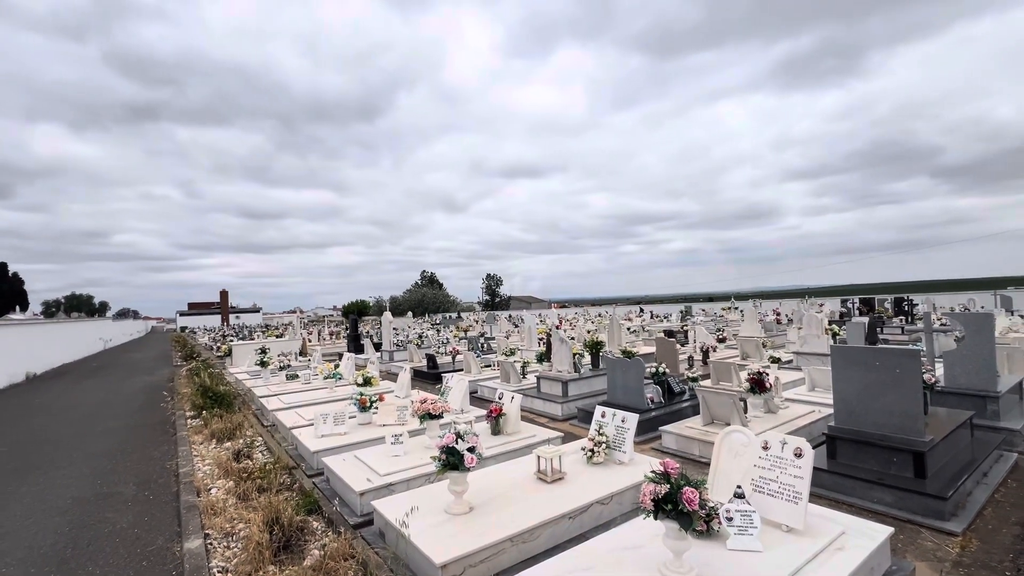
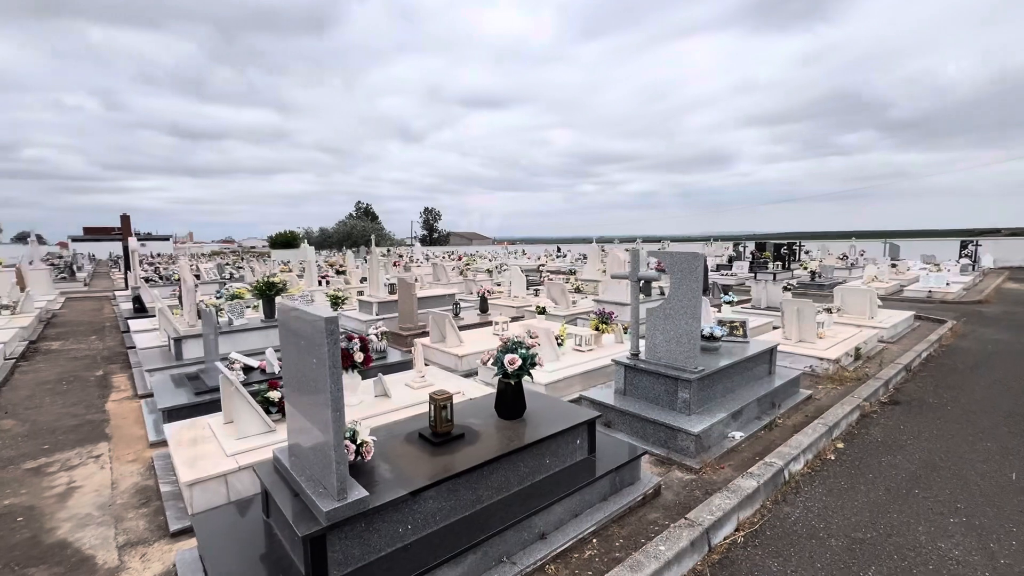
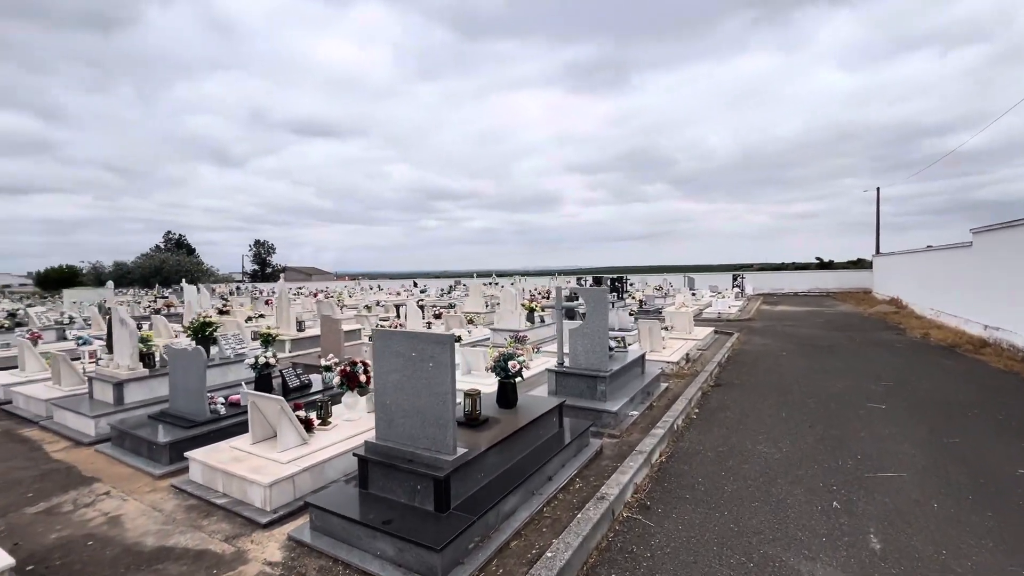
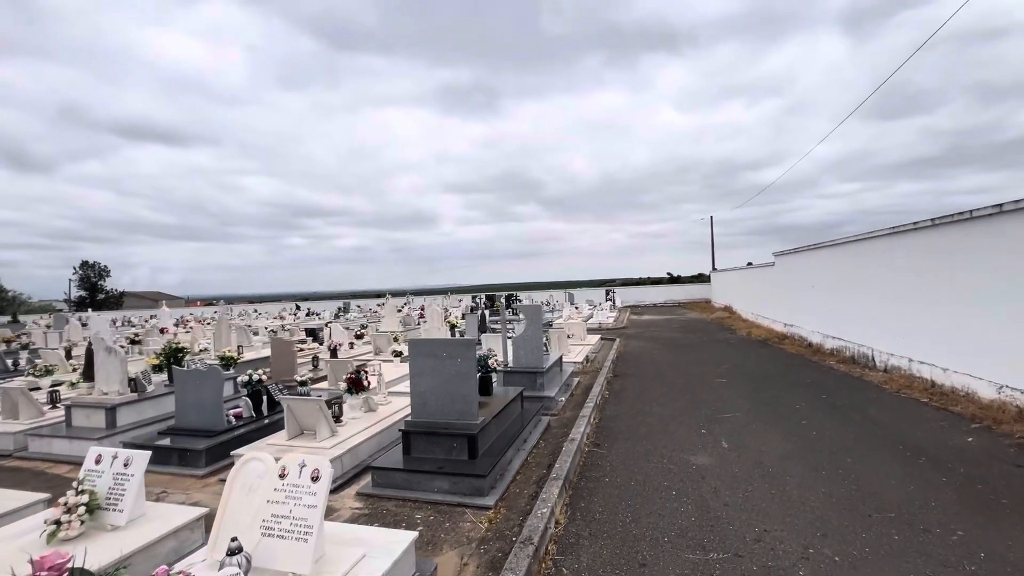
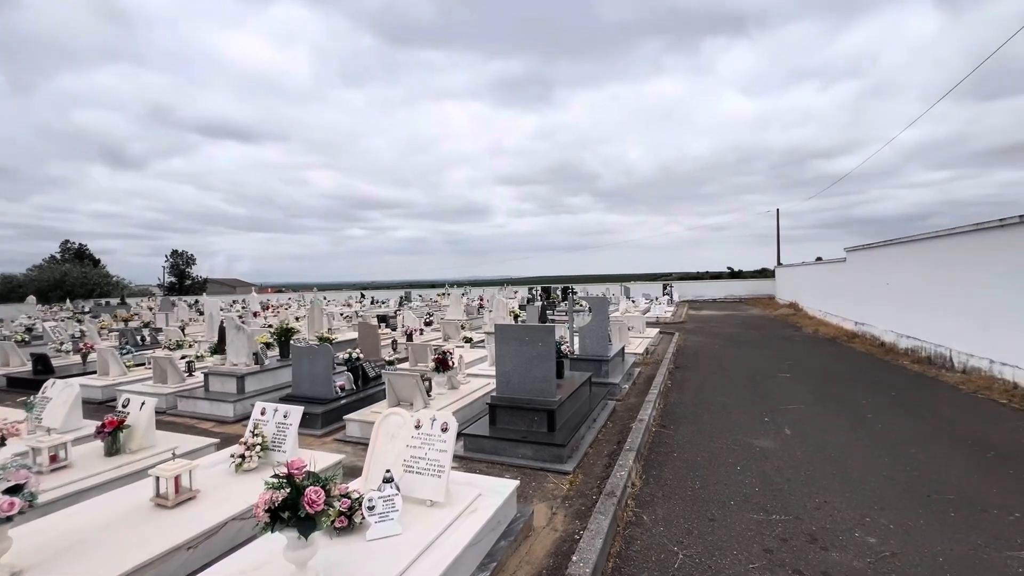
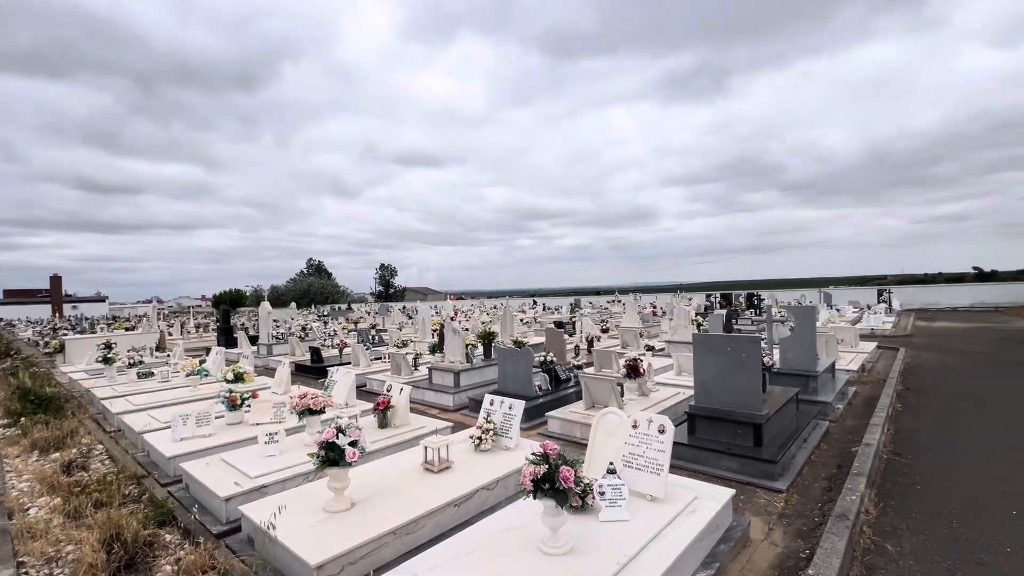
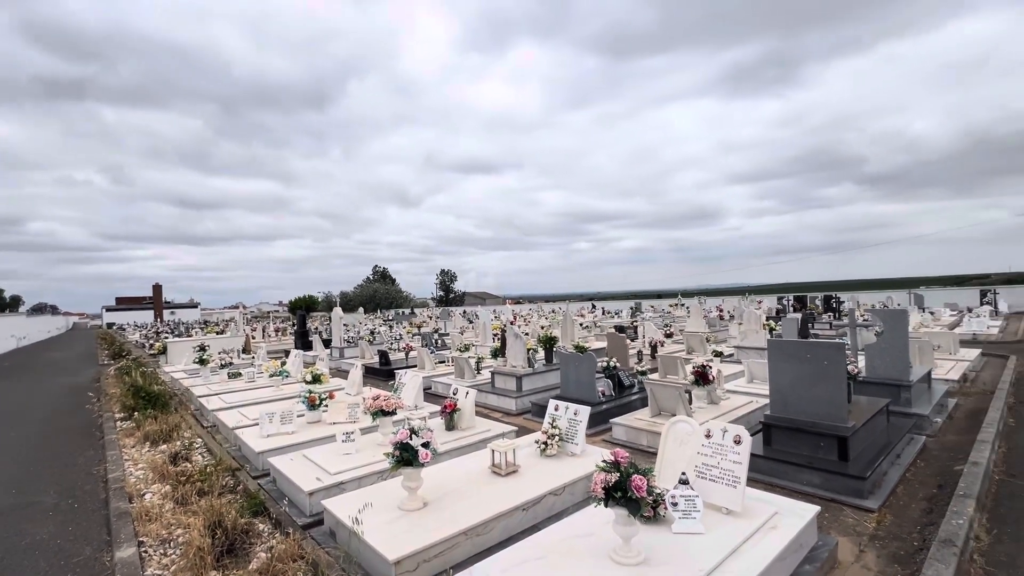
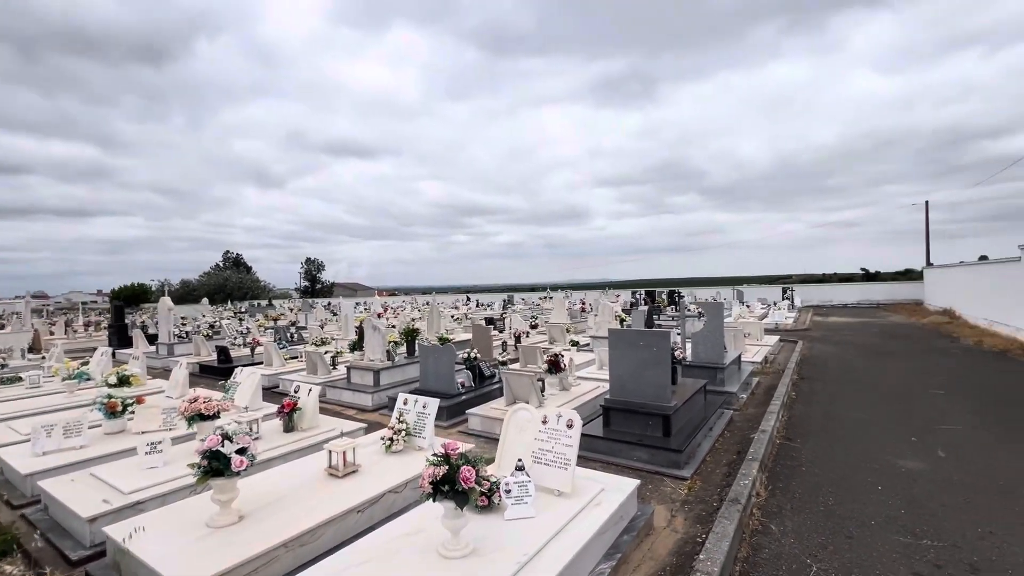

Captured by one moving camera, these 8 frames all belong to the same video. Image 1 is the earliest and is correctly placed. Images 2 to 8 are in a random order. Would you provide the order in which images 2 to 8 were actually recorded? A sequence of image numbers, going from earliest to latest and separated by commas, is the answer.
7, 6, 8, 5, 4, 3, 2
